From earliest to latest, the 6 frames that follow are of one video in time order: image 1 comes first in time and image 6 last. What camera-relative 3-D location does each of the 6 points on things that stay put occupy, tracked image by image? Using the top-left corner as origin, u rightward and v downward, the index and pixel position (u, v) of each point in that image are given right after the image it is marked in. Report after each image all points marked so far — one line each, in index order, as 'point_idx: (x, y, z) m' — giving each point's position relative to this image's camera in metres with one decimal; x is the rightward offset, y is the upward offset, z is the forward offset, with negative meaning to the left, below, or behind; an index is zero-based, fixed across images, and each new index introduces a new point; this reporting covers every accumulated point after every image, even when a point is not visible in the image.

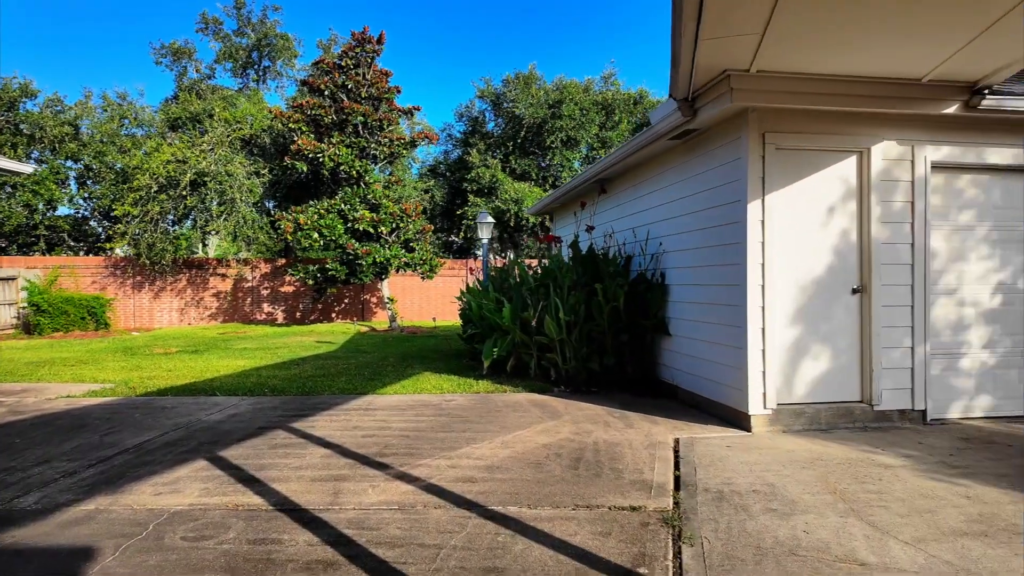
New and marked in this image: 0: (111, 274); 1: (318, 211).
0: (-11.2, +0.4, +16.6) m
1: (-4.8, +2.0, +15.0) m
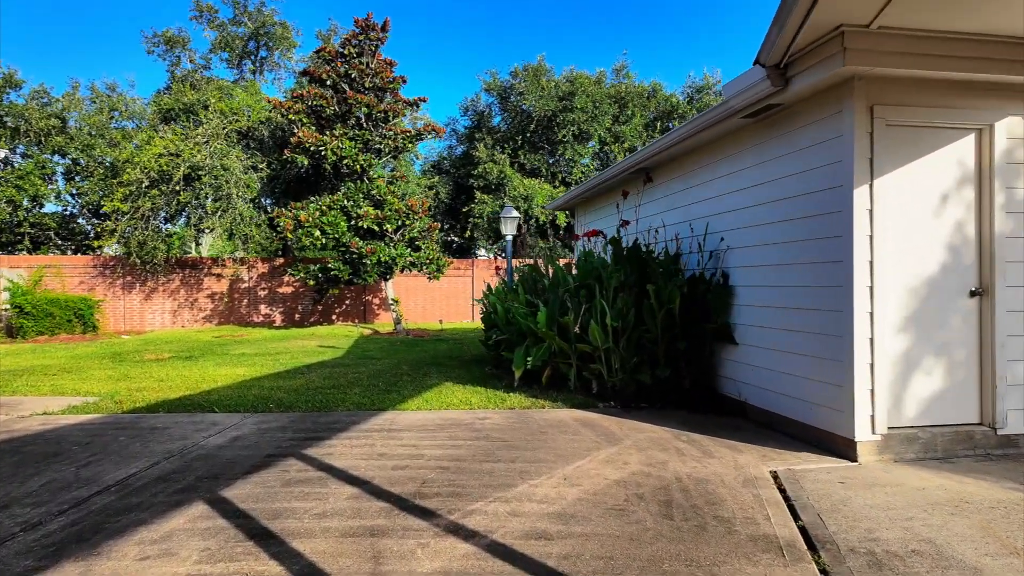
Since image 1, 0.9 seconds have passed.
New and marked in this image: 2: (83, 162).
0: (-10.9, +0.4, +15.8) m
1: (-4.5, +1.9, +14.2) m
2: (-12.4, +3.6, +17.3) m
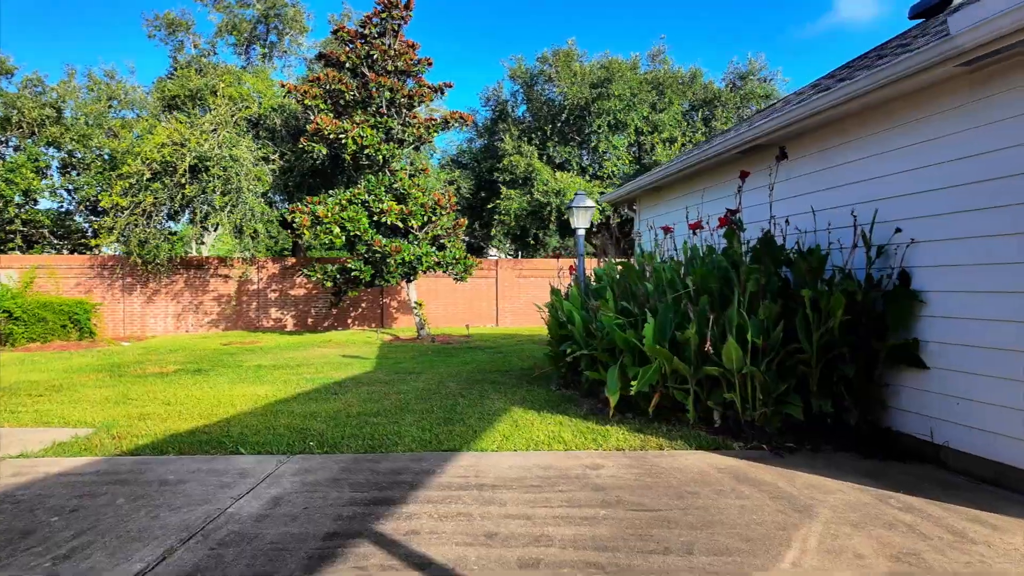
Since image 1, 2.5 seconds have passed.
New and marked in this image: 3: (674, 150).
0: (-10.1, +0.3, +14.5) m
1: (-3.7, +1.9, +13.0) m
2: (-11.6, +3.6, +16.1) m
3: (+4.3, +3.7, +16.0) m
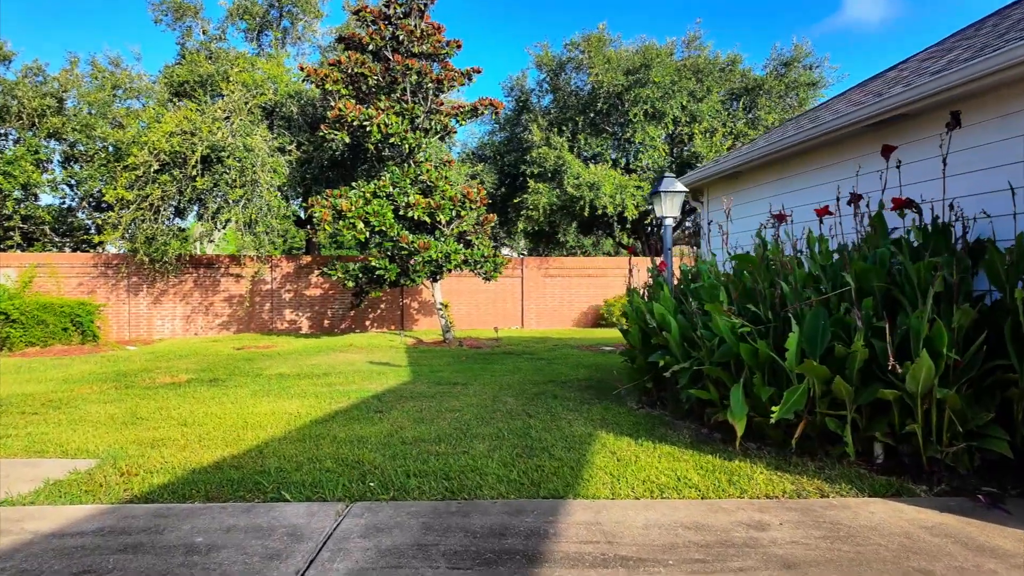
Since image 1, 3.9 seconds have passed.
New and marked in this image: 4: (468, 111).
0: (-9.4, +0.3, +13.6) m
1: (-3.0, +1.9, +12.0) m
2: (-10.9, +3.6, +15.1) m
3: (+5.1, +3.7, +15.0) m
4: (-0.9, +3.8, +12.8) m
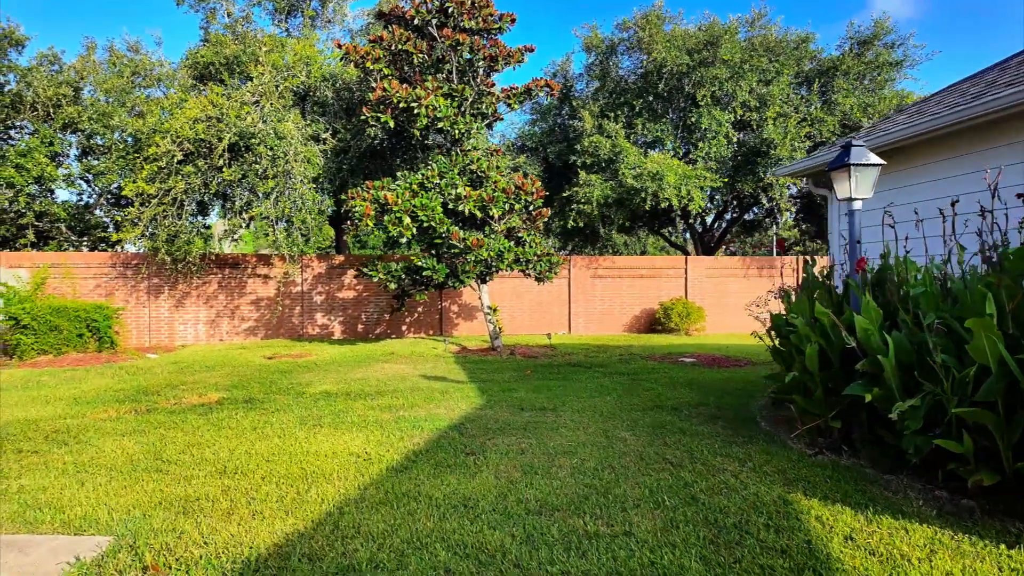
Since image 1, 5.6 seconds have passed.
0: (-8.2, +0.3, +12.5) m
1: (-1.9, +1.9, +10.7) m
2: (-9.7, +3.5, +14.1) m
3: (+6.2, +3.7, +13.5) m
4: (+0.2, +3.8, +11.5) m
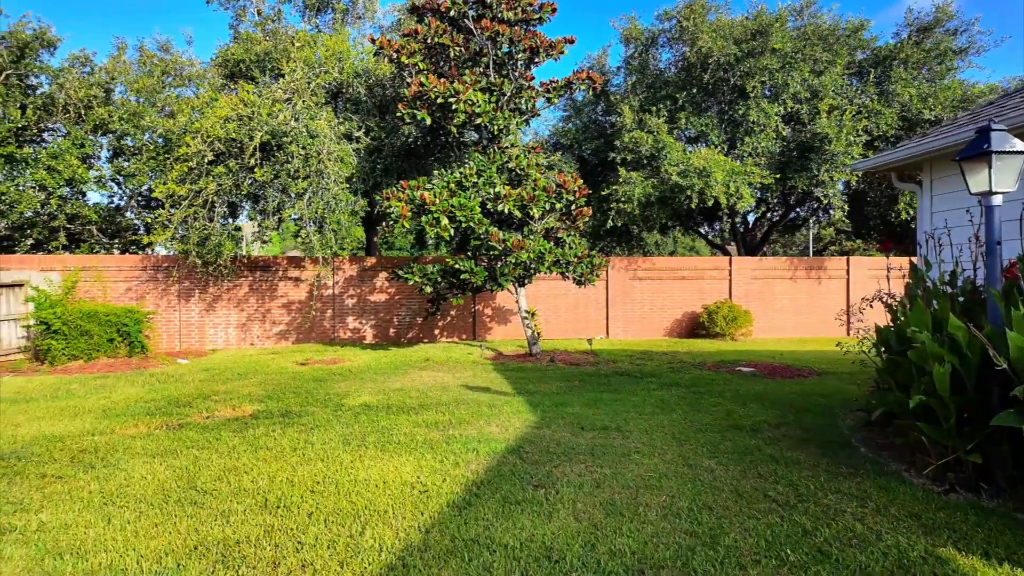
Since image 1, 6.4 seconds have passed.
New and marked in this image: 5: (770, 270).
0: (-7.4, +0.2, +12.2) m
1: (-1.2, +1.8, +10.3) m
2: (-8.9, +3.4, +13.9) m
3: (+7.0, +3.6, +12.8) m
4: (+0.9, +3.7, +11.0) m
5: (+6.4, +0.5, +14.8) m
